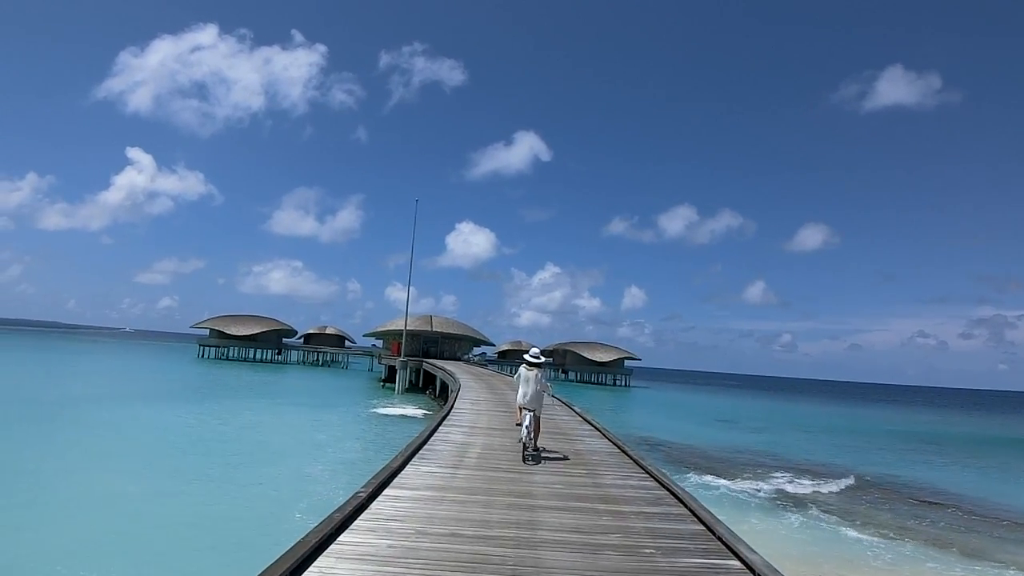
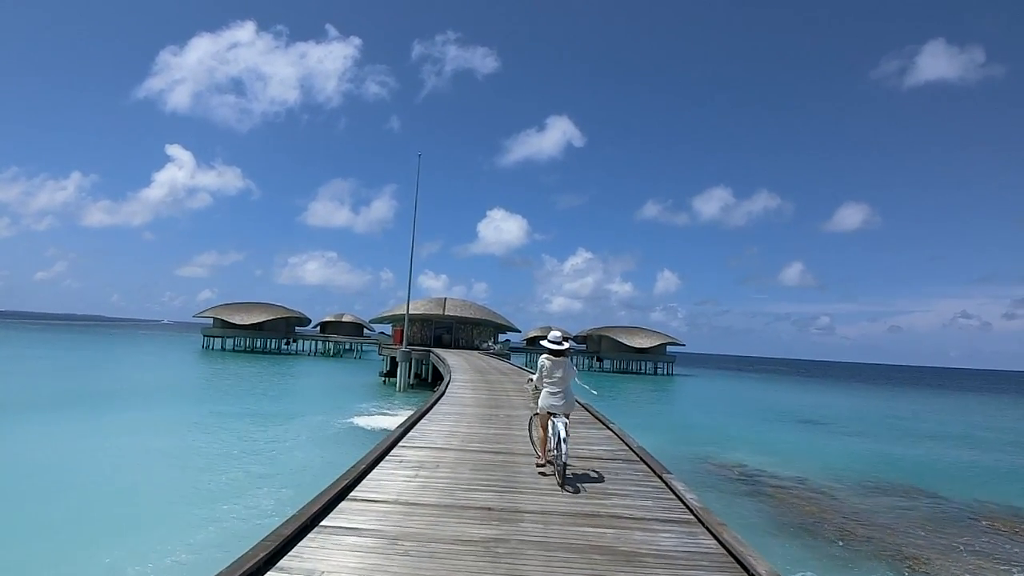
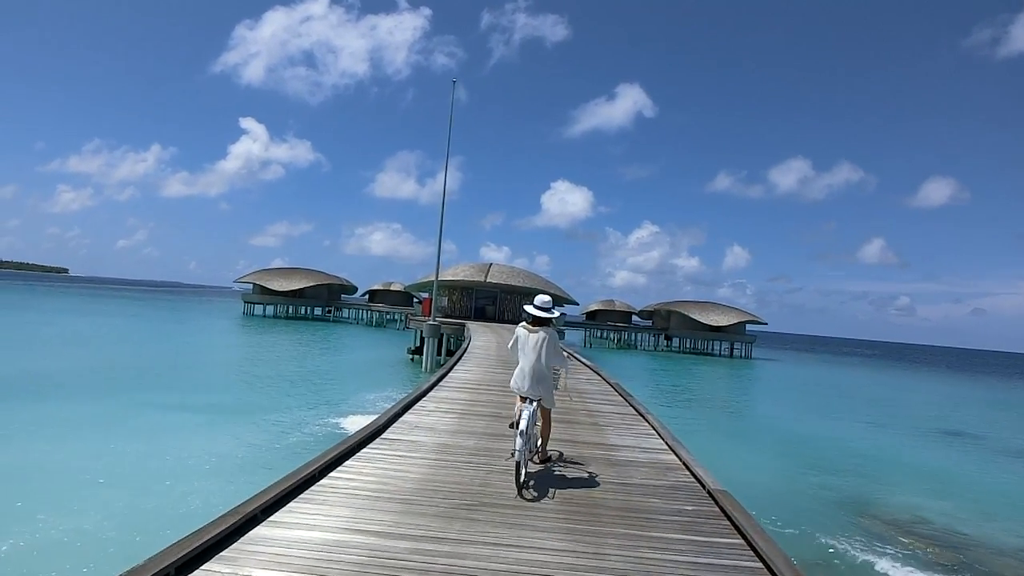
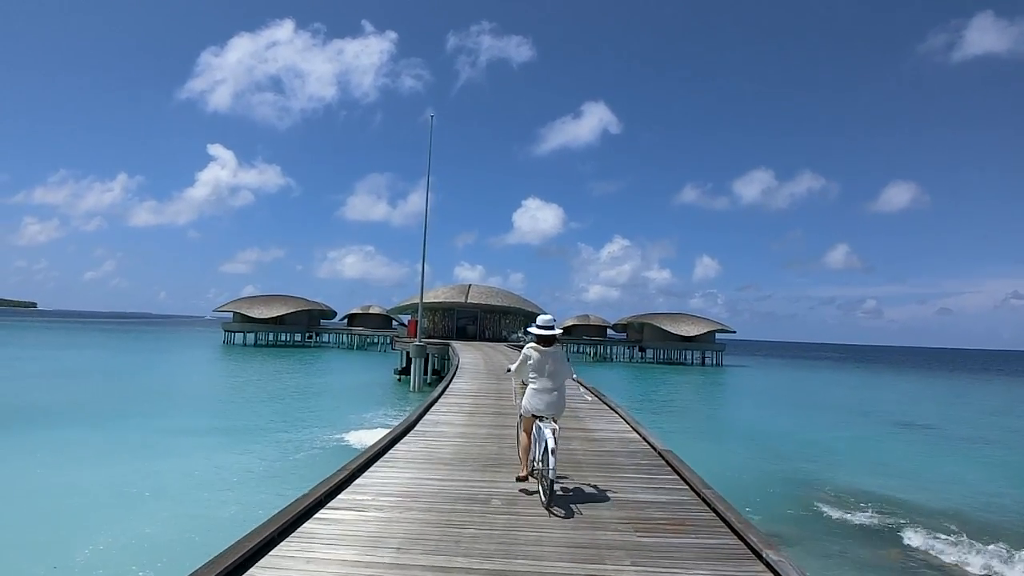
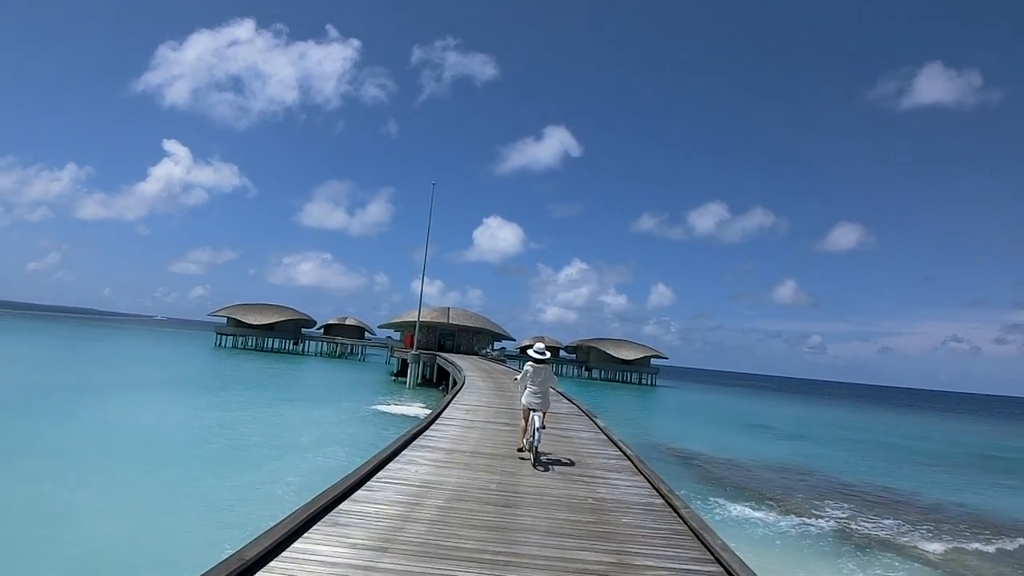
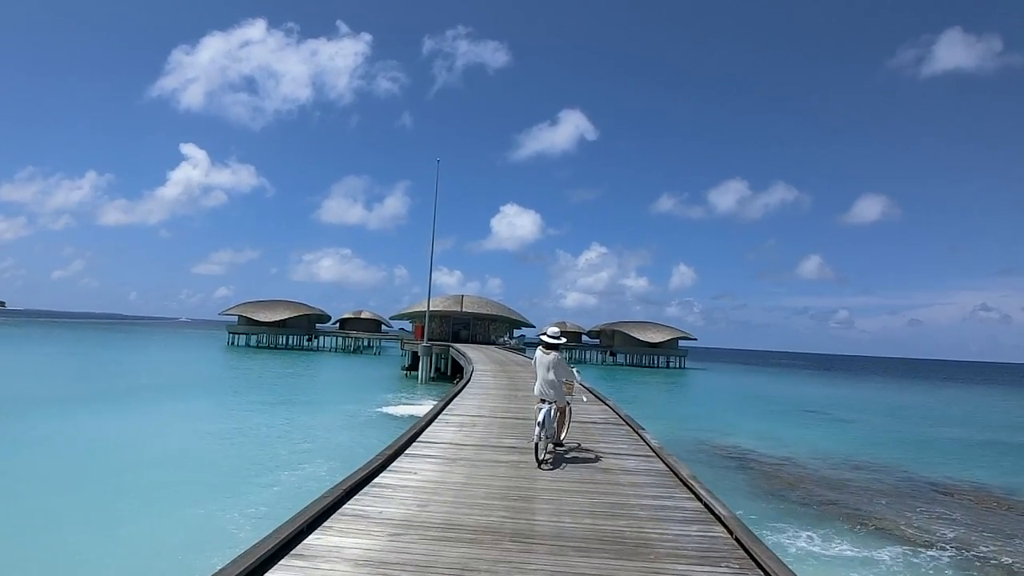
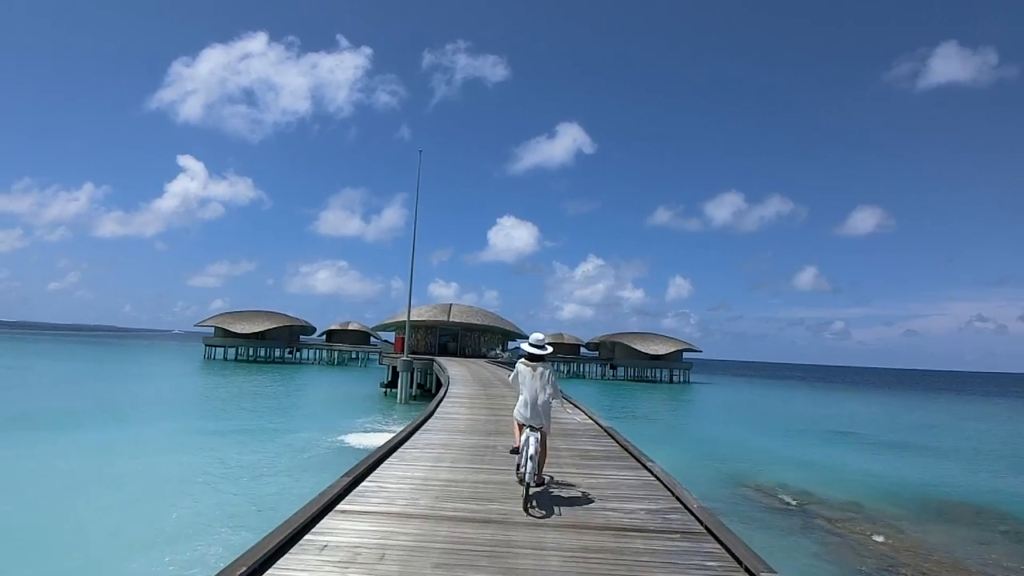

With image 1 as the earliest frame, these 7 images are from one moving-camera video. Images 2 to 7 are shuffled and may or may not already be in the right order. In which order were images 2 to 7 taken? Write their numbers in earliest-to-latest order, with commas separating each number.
5, 6, 2, 7, 4, 3
